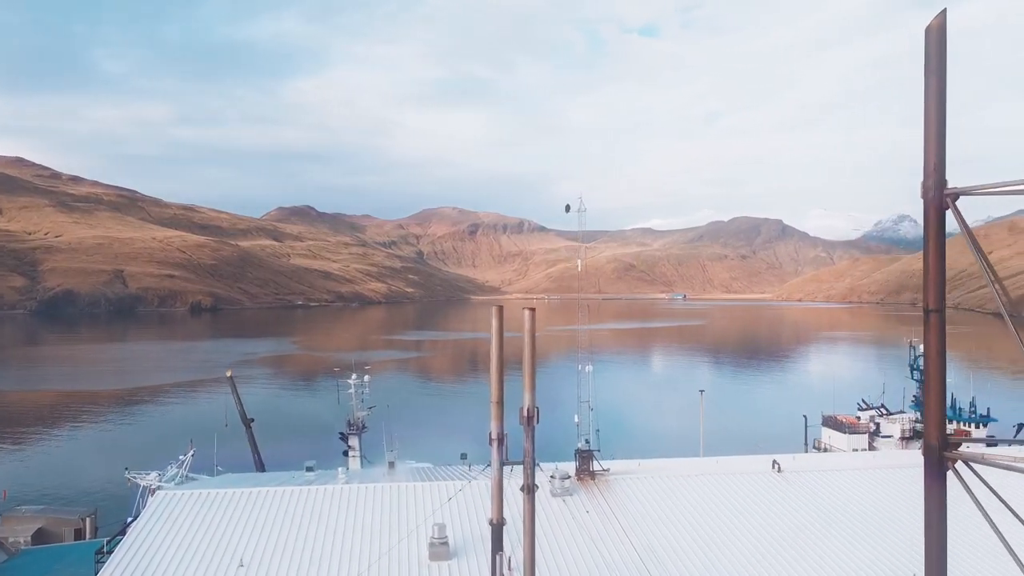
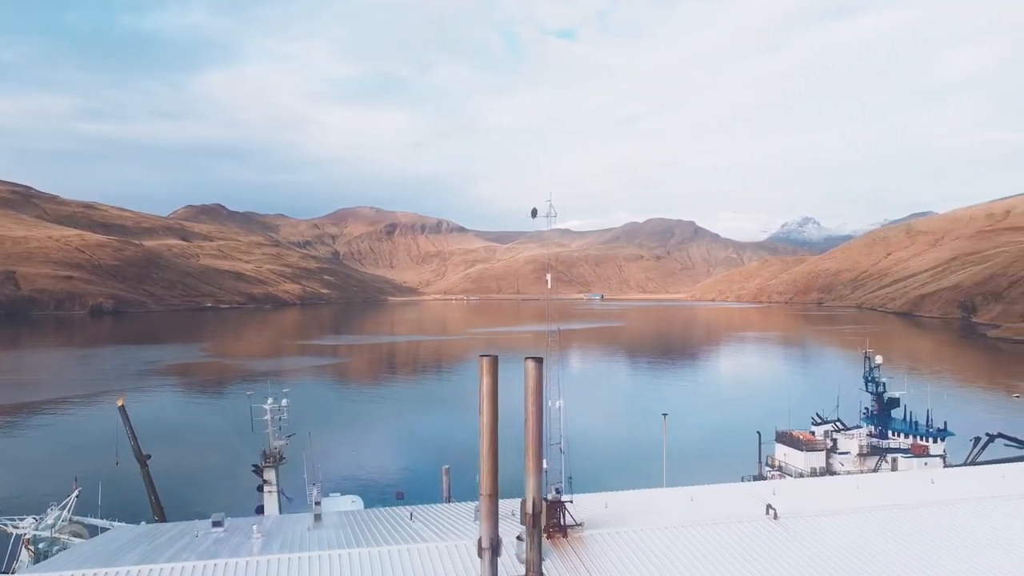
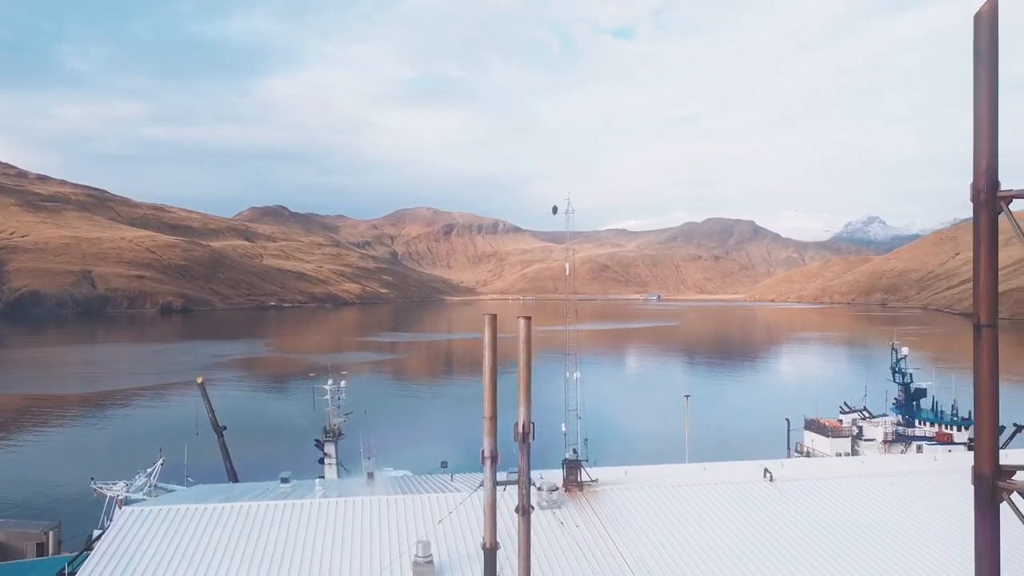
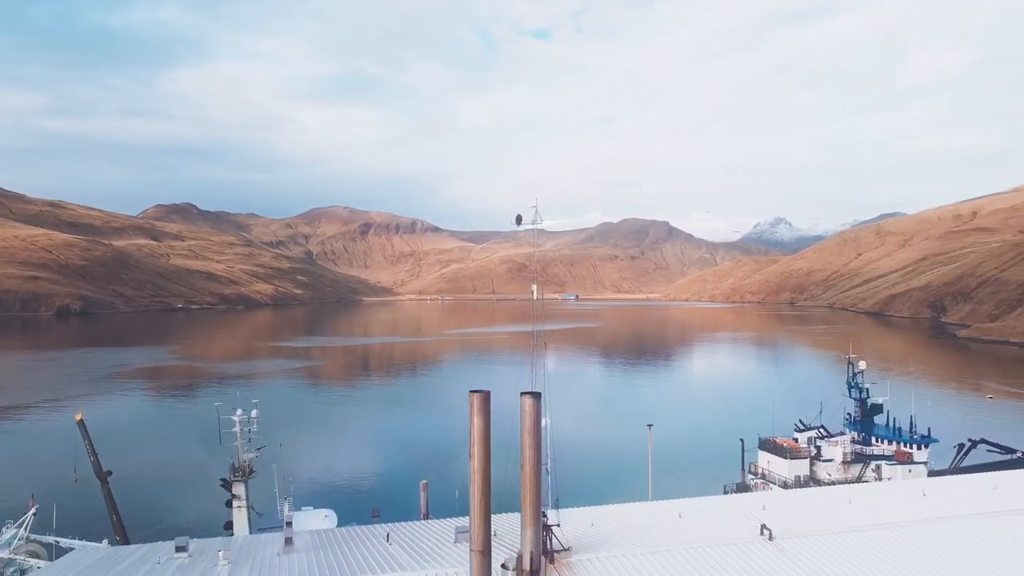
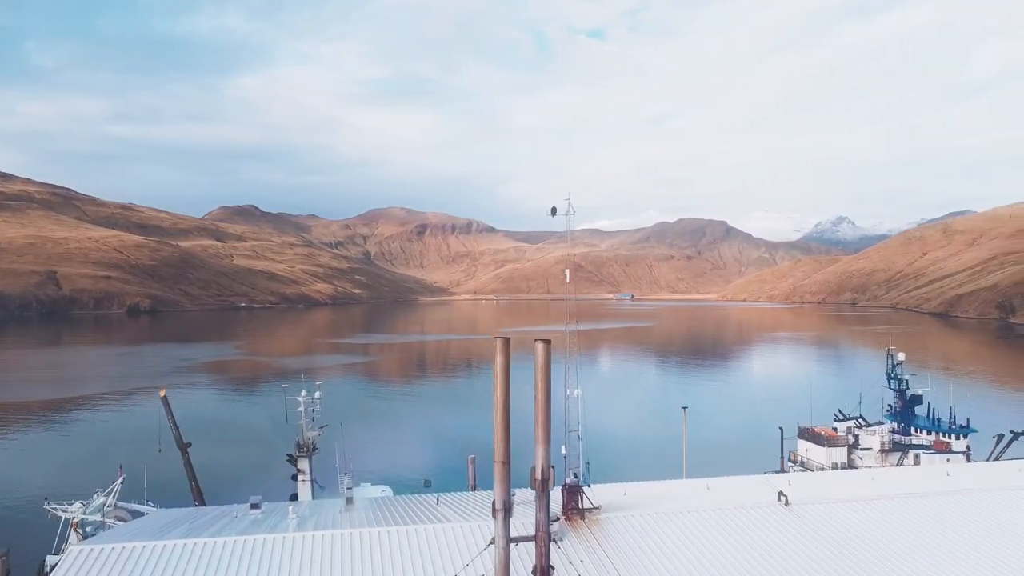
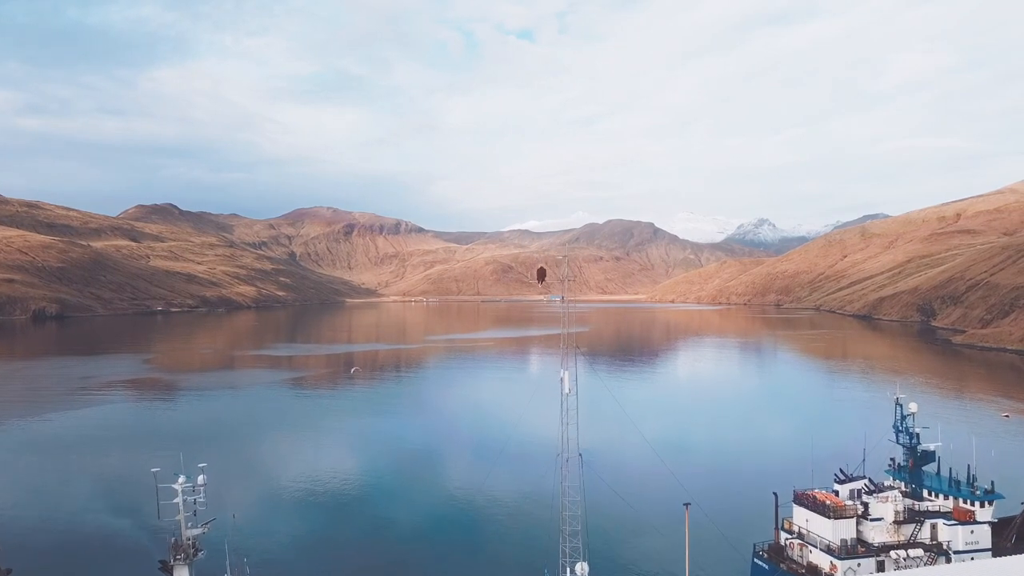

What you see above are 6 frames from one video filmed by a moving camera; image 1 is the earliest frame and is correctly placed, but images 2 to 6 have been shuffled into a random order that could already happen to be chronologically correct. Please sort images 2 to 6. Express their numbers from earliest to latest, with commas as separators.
3, 5, 2, 4, 6
